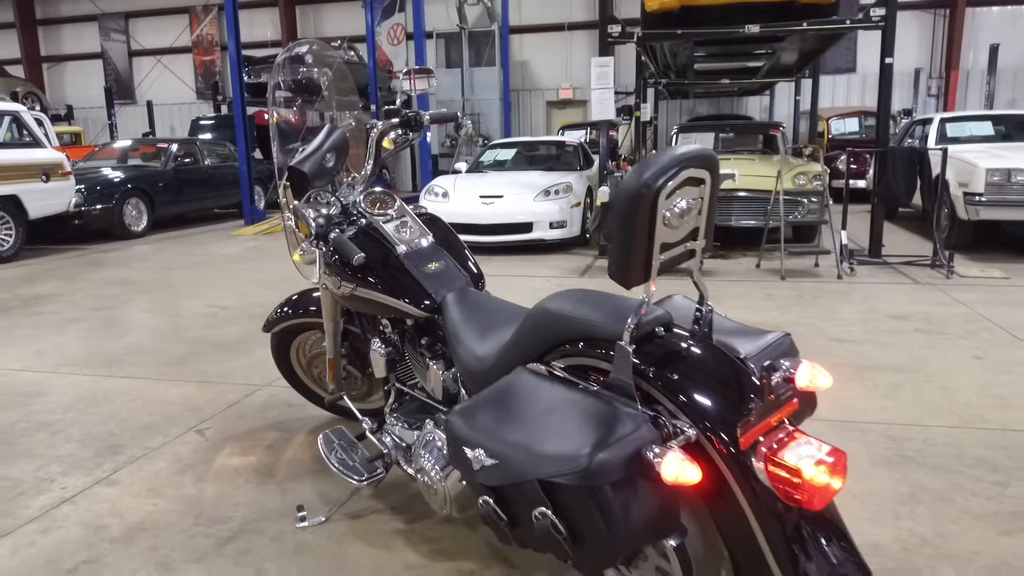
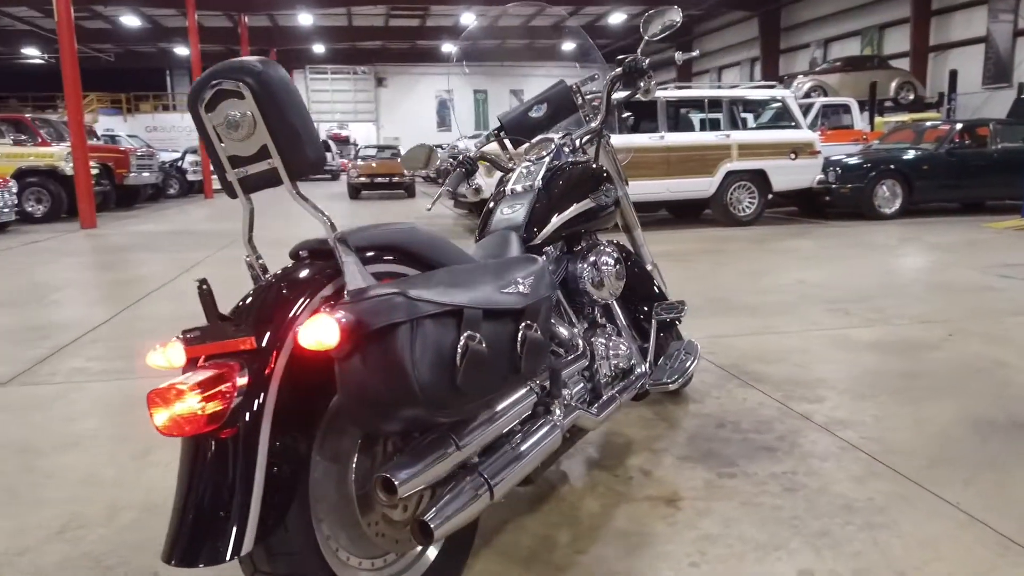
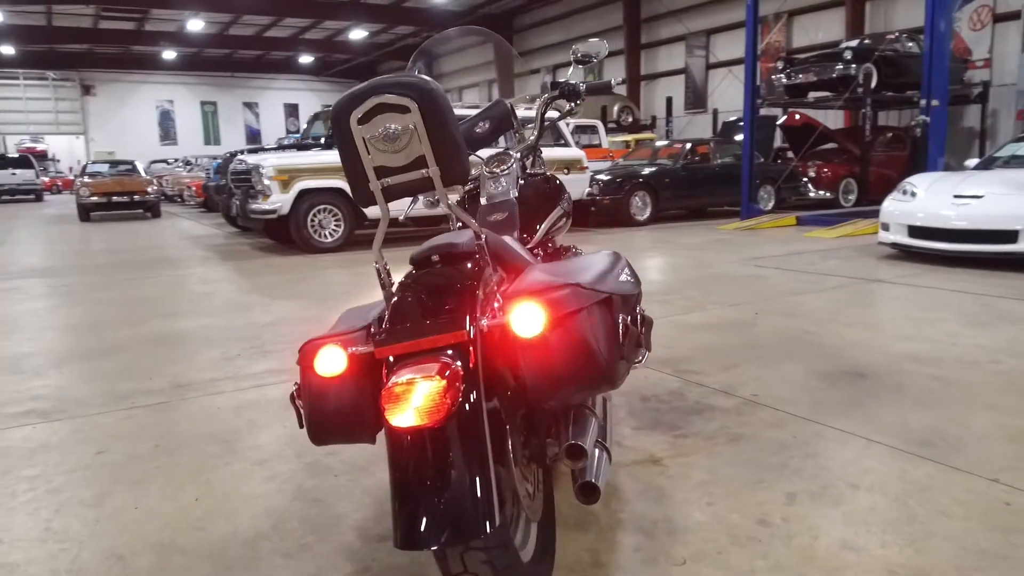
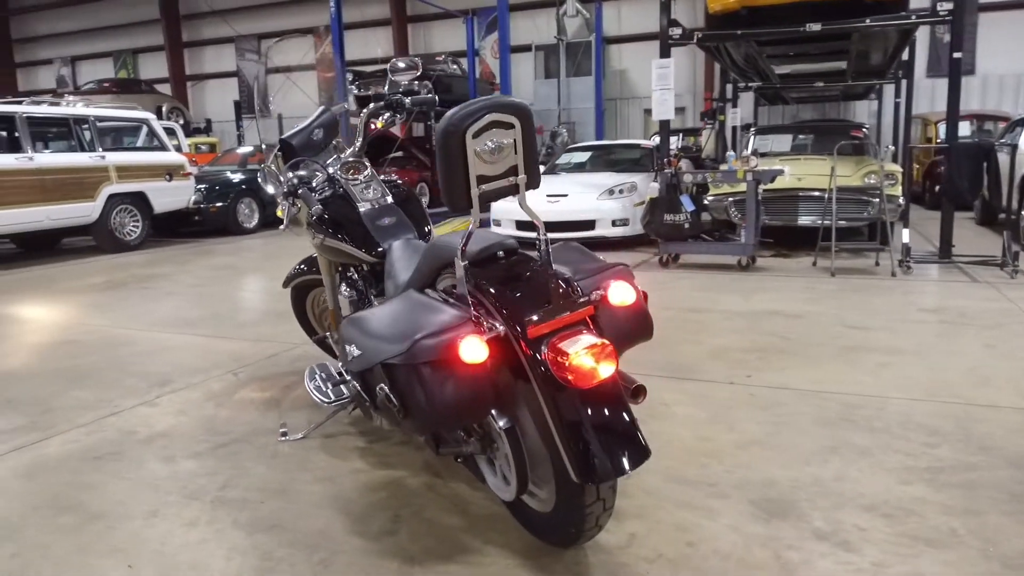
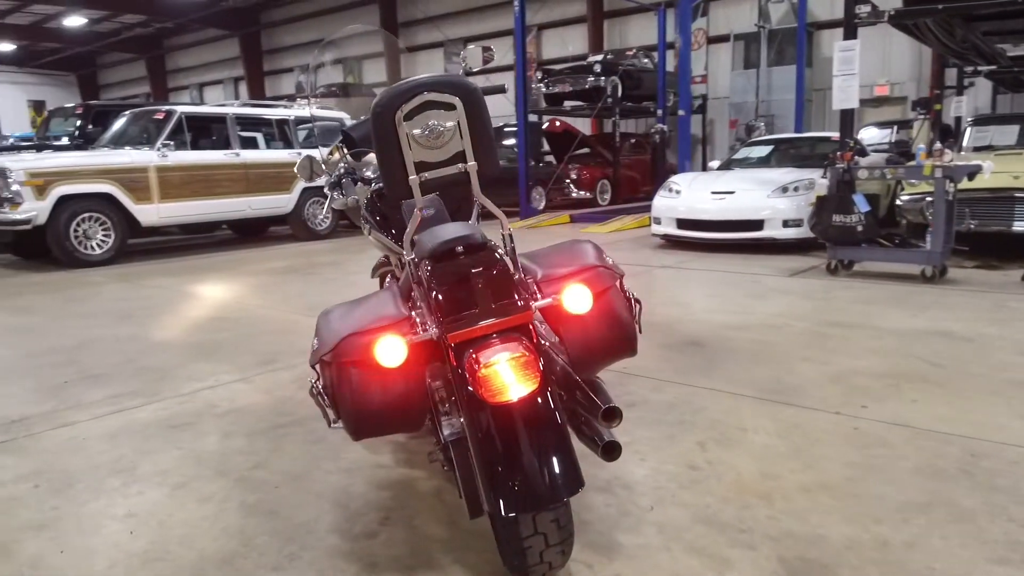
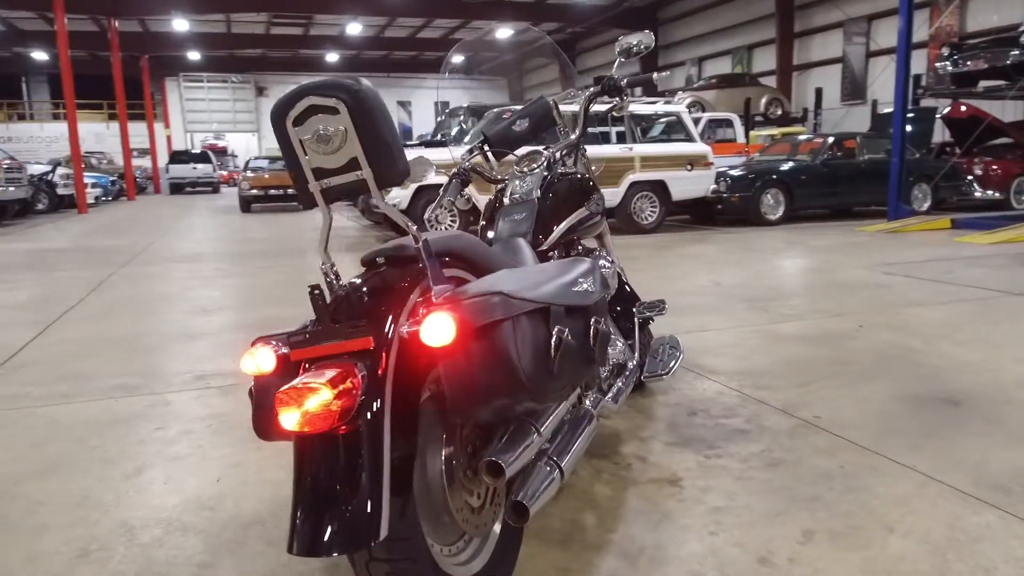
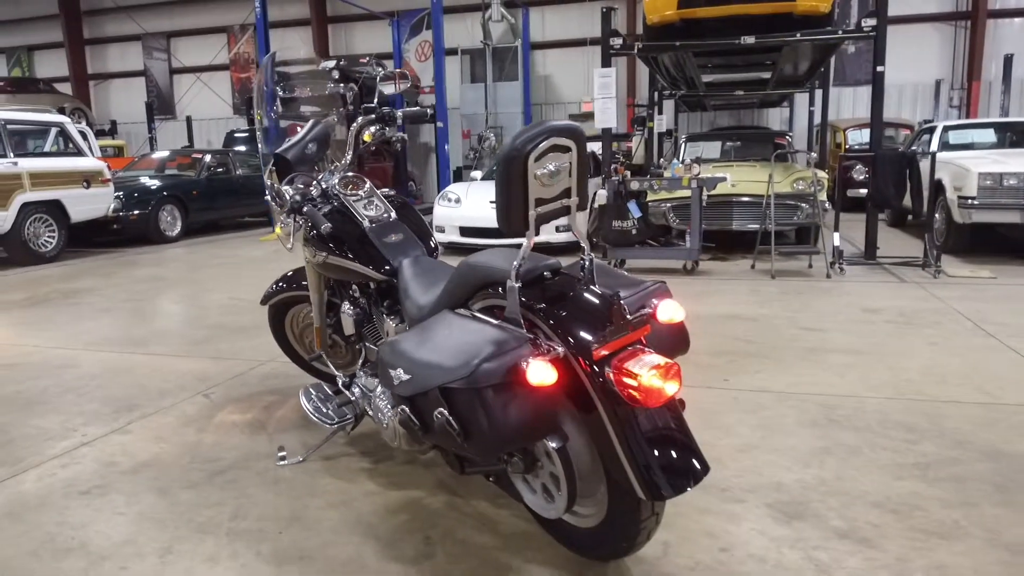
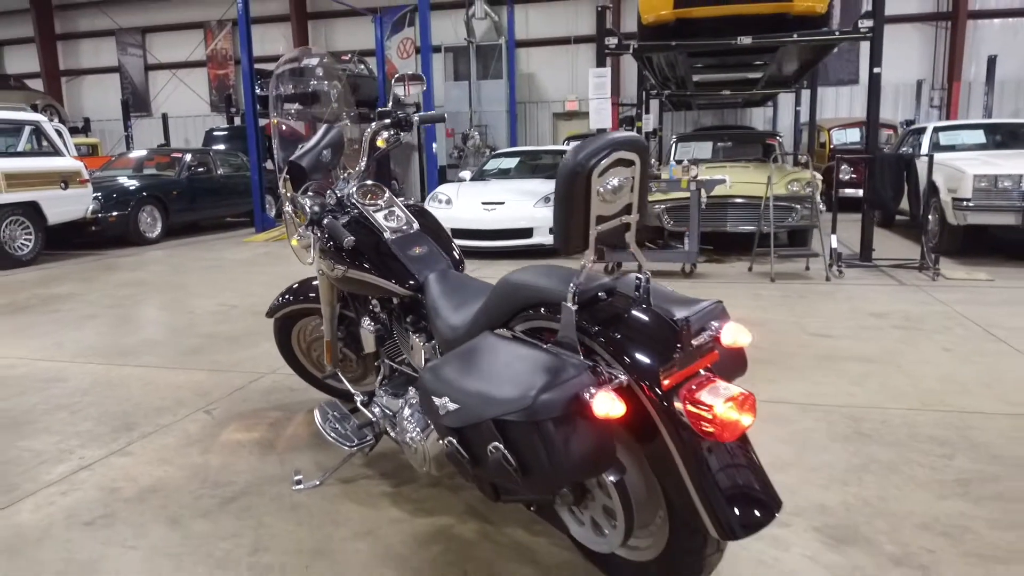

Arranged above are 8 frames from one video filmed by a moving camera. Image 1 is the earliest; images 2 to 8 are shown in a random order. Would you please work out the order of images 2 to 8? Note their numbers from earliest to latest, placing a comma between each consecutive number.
8, 7, 4, 5, 3, 6, 2
